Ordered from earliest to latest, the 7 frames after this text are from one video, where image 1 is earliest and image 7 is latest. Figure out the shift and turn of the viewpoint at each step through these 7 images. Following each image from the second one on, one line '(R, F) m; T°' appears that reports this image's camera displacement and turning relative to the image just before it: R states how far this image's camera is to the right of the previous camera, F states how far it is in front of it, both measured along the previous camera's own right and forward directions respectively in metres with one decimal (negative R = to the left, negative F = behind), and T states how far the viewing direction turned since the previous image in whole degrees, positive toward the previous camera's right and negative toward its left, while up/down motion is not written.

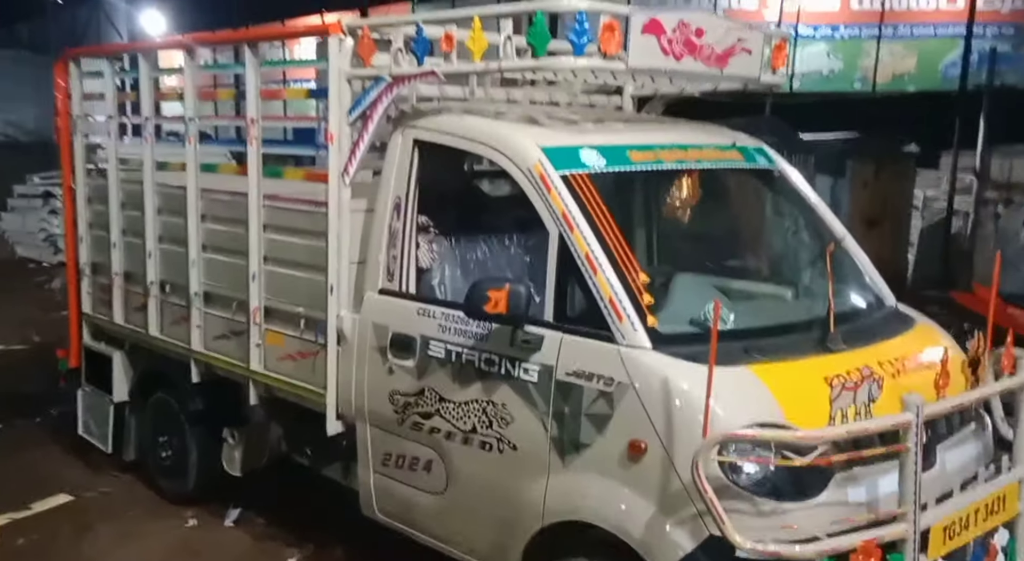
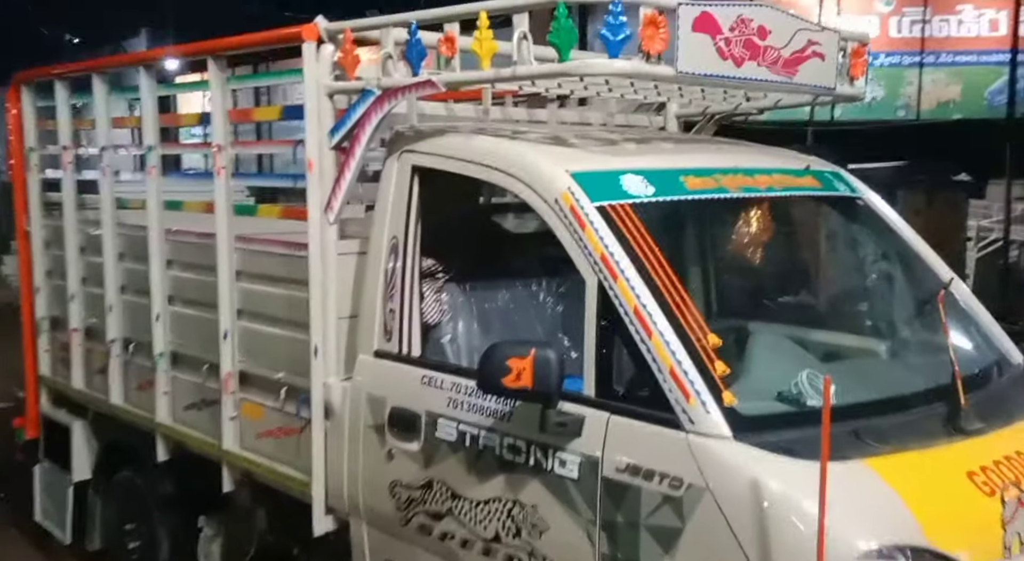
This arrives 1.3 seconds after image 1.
(0.0, +0.7) m; -1°
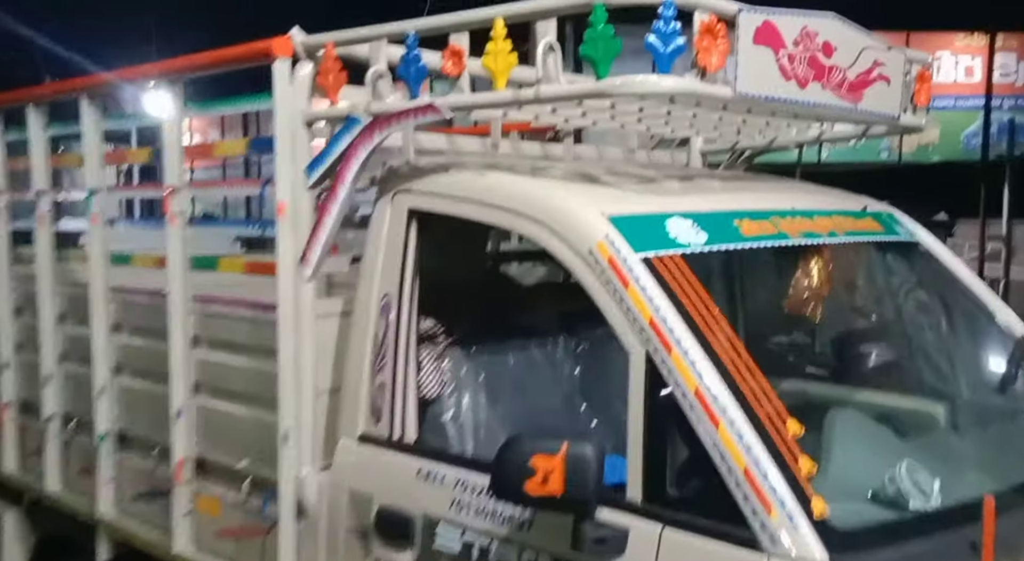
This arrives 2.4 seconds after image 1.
(-0.1, +0.5) m; +1°
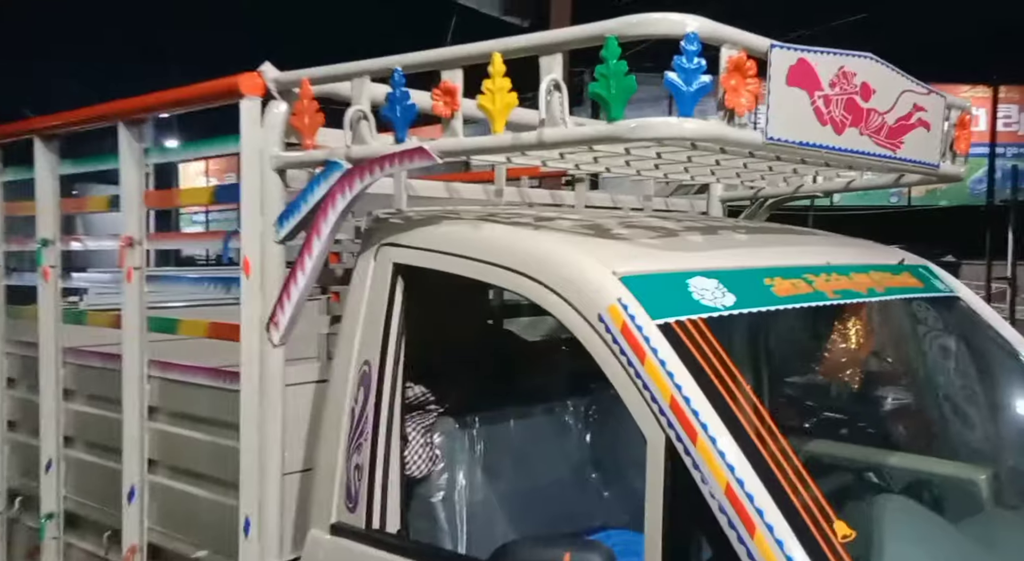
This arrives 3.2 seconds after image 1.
(0.0, +0.3) m; 0°
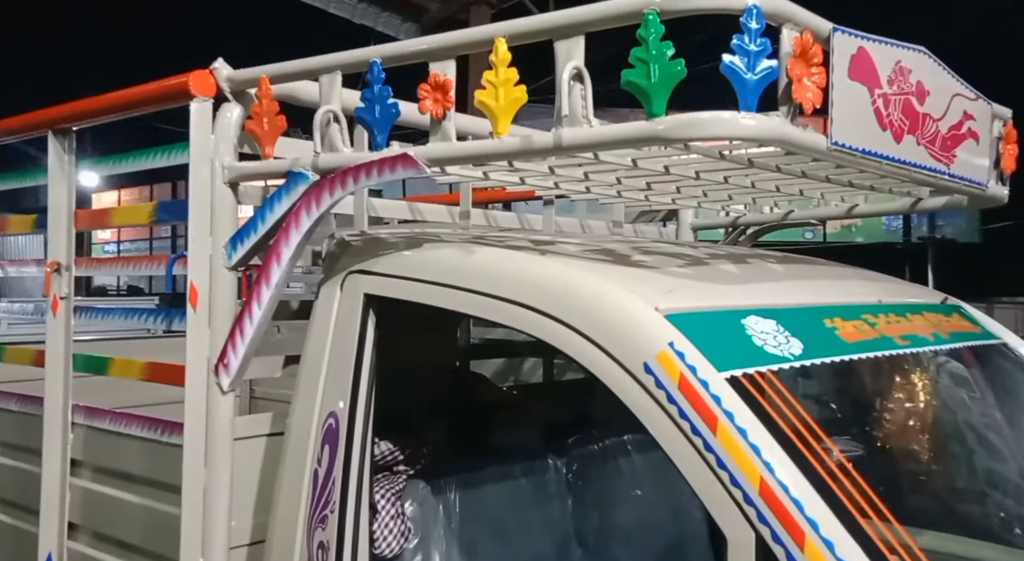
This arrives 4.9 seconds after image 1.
(-0.1, +0.4) m; +3°
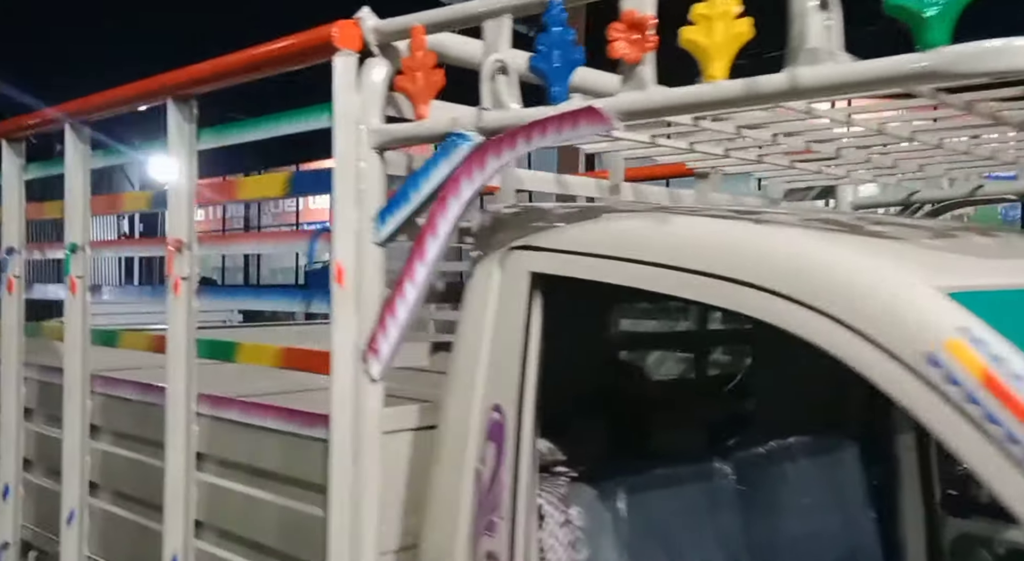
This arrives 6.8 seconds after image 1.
(-0.2, +0.3) m; -5°
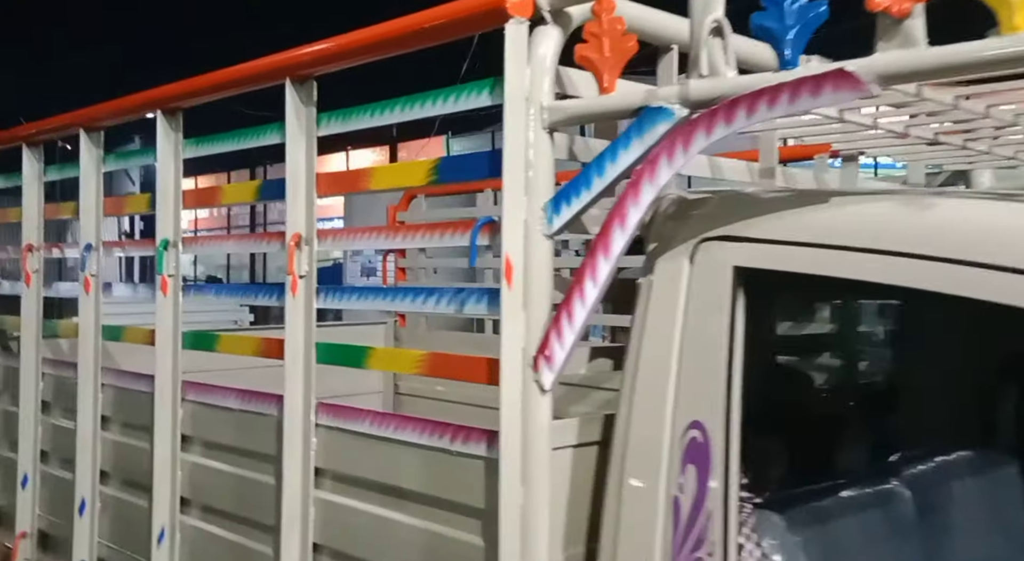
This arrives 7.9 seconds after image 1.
(-0.3, +0.2) m; -1°
